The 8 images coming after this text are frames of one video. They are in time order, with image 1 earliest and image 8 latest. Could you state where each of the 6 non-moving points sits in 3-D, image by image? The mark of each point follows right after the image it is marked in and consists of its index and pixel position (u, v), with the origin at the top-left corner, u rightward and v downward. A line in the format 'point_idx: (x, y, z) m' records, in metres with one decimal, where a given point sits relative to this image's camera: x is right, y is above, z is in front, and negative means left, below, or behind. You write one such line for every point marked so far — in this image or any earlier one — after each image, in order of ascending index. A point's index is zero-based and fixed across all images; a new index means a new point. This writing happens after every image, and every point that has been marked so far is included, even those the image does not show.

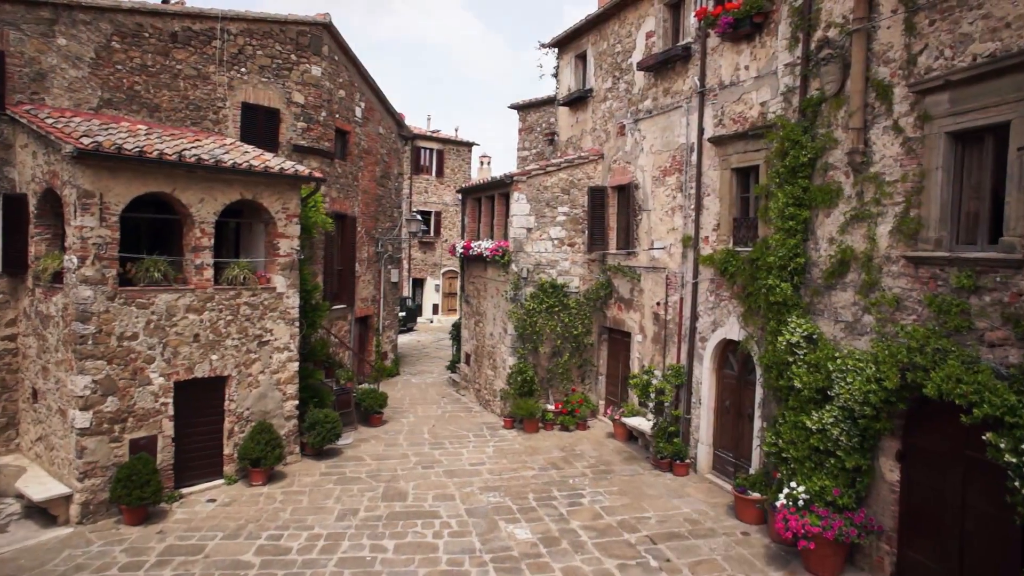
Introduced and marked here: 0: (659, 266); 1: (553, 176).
0: (+1.7, +0.2, +9.7) m
1: (+0.6, +1.5, +11.1) m
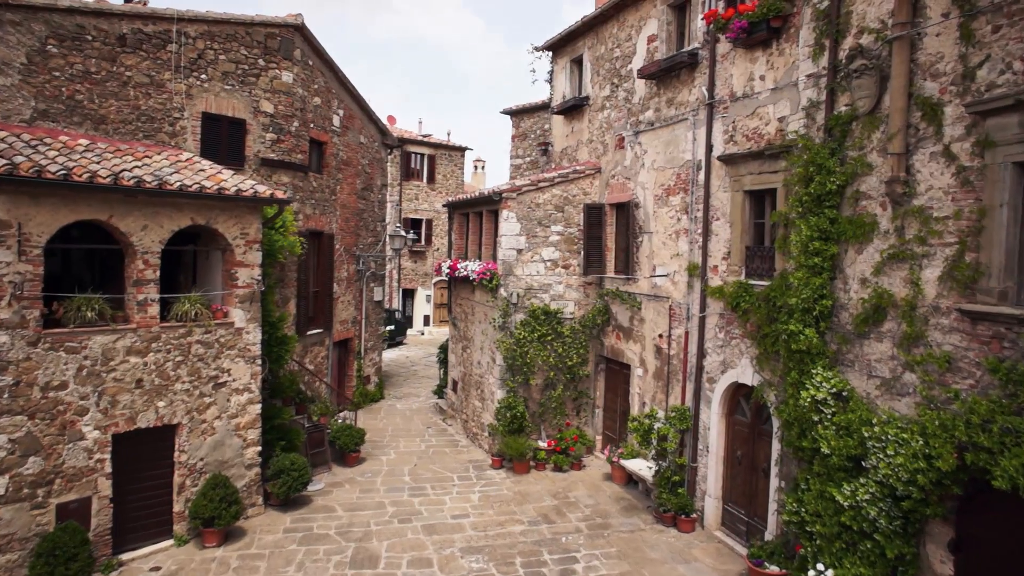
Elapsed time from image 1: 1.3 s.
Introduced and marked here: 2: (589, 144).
0: (+1.6, -0.1, +8.8) m
1: (+0.4, +1.2, +10.2) m
2: (+1.0, +1.9, +10.9) m
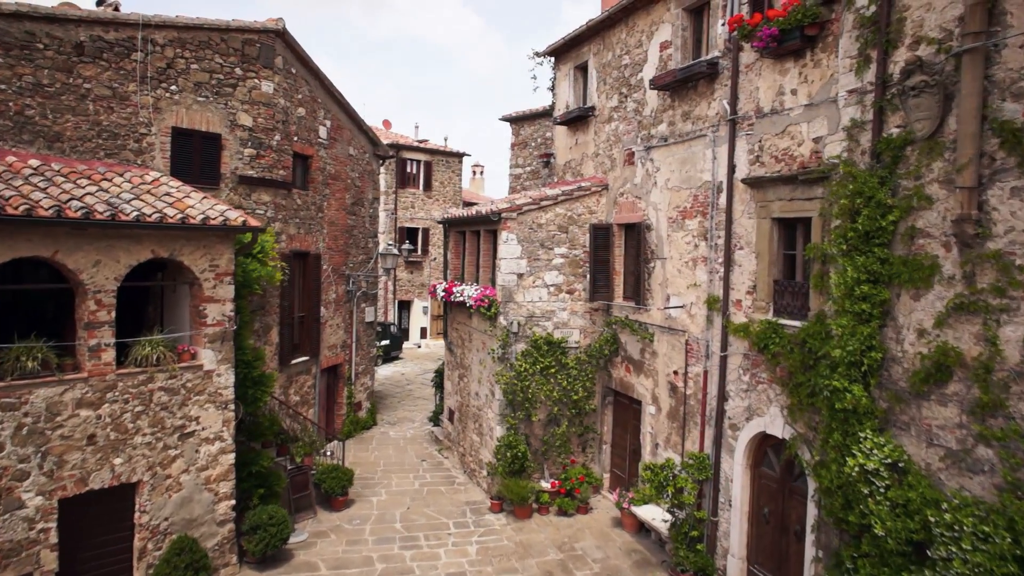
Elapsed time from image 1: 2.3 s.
0: (+1.6, -0.4, +8.0) m
1: (+0.4, +0.9, +9.4) m
2: (+1.0, +1.6, +10.1) m
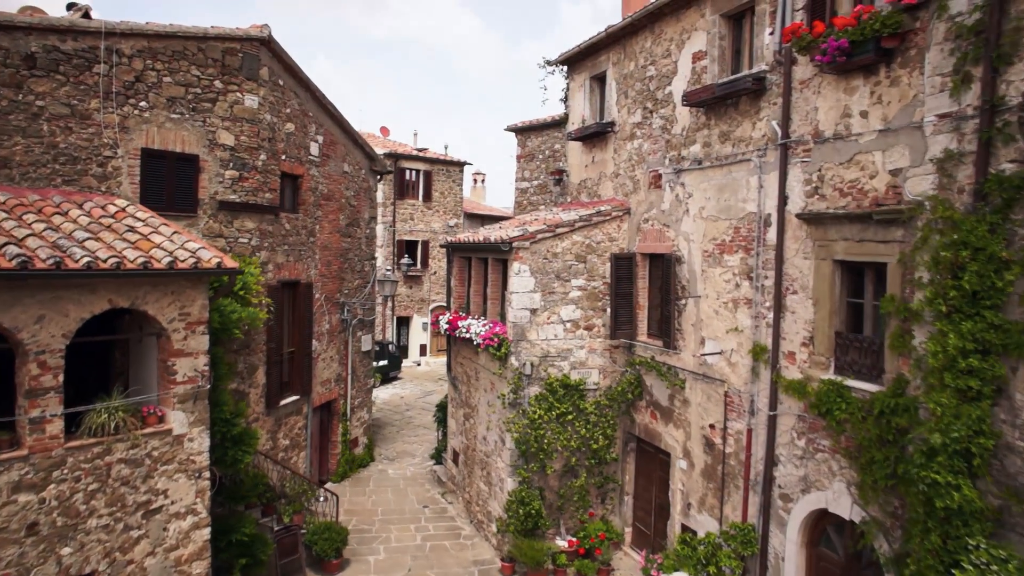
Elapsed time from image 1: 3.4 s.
0: (+1.7, -0.8, +7.1) m
1: (+0.5, +0.5, +8.5) m
2: (+1.1, +1.2, +9.1) m
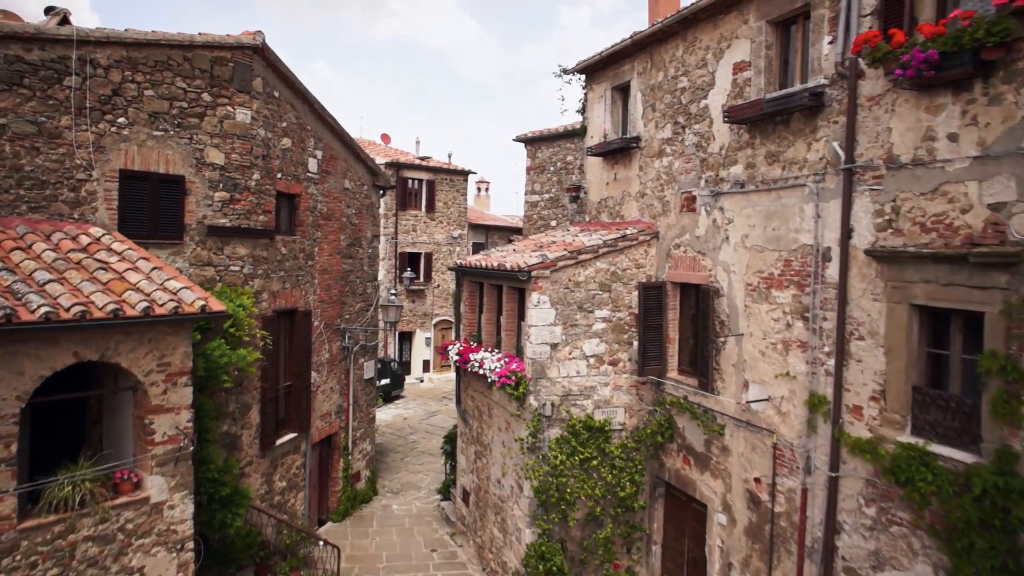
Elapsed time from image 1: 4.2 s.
0: (+1.9, -1.1, +6.3) m
1: (+0.7, +0.2, +7.7) m
2: (+1.3, +0.9, +8.4) m
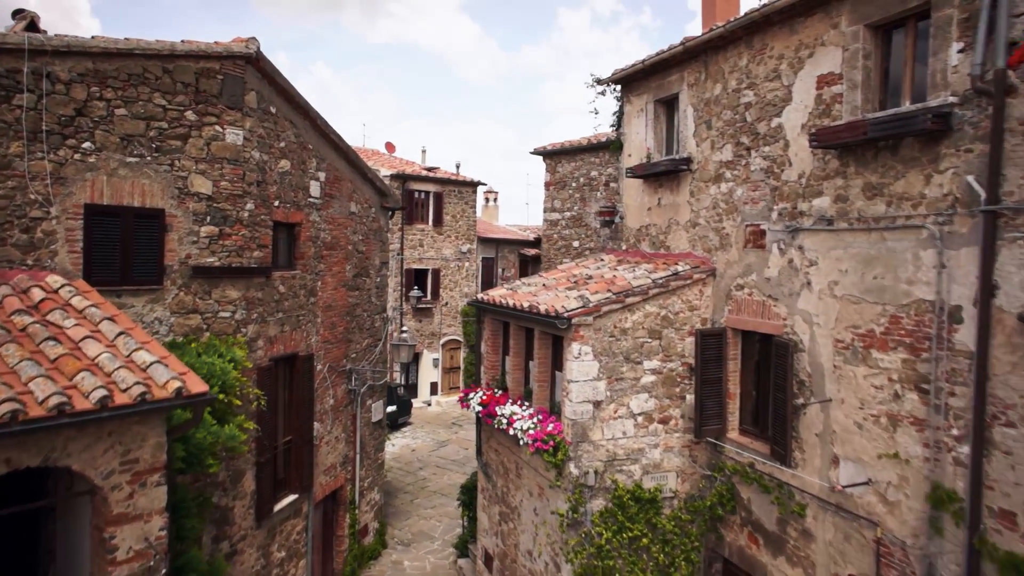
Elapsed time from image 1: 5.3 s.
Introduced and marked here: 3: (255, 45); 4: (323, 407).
0: (+2.2, -1.4, +5.2) m
1: (+1.0, -0.2, +6.6) m
2: (+1.6, +0.5, +7.3) m
3: (-2.0, +1.9, +6.4) m
4: (-2.0, -1.2, +8.5) m
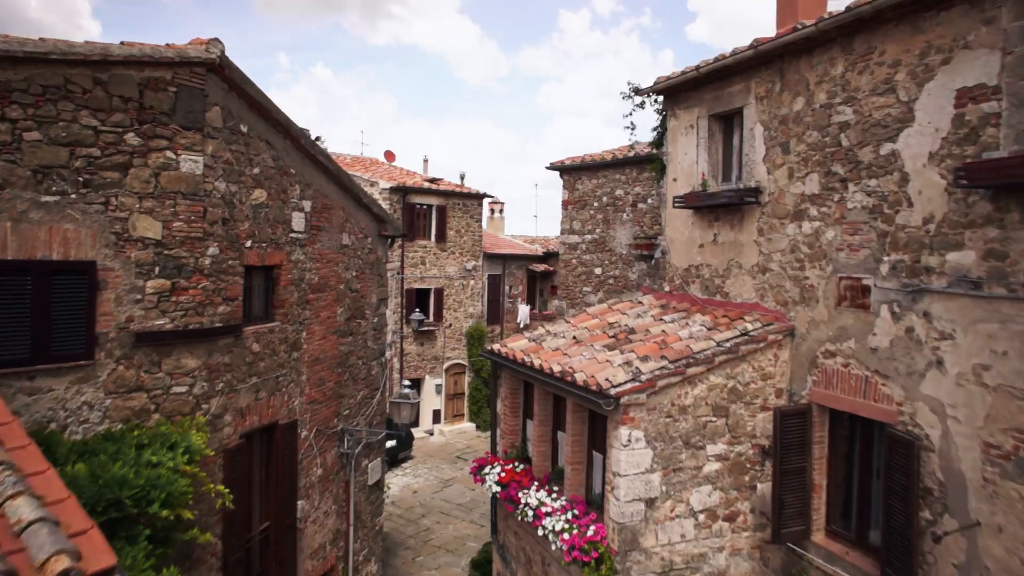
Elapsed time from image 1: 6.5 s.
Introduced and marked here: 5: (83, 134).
0: (+2.4, -1.8, +3.8) m
1: (+1.2, -0.6, +5.2) m
2: (+1.8, +0.1, +5.9) m
3: (-1.8, +1.5, +5.0) m
4: (-1.8, -1.7, +7.1) m
5: (-2.4, +0.8, +4.5) m
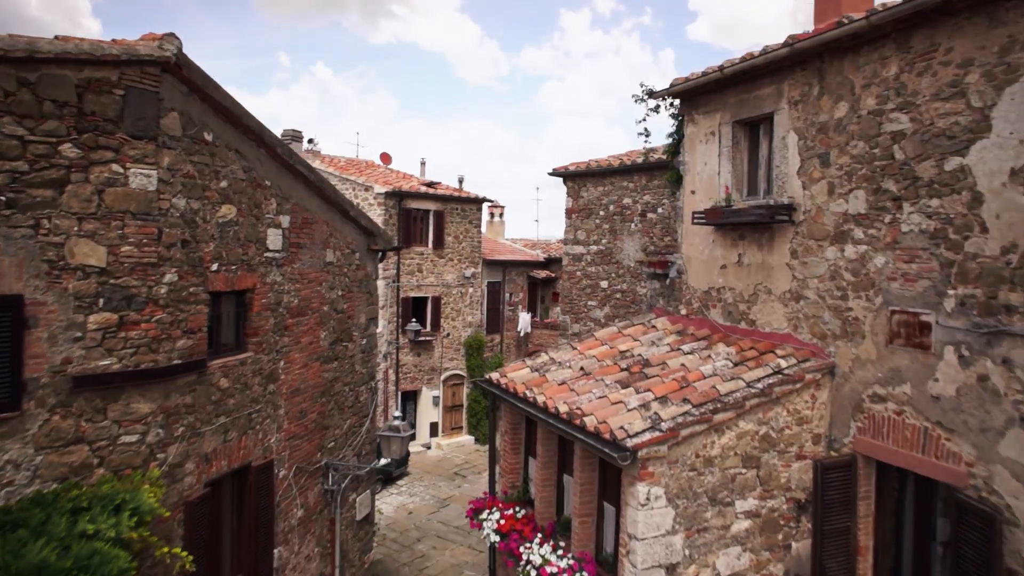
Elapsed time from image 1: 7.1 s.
0: (+2.4, -2.0, +3.1) m
1: (+1.2, -0.8, +4.5) m
2: (+1.8, -0.1, +5.2) m
3: (-1.8, +1.3, +4.3) m
4: (-1.8, -1.8, +6.4) m
5: (-2.4, +0.7, +3.8) m
